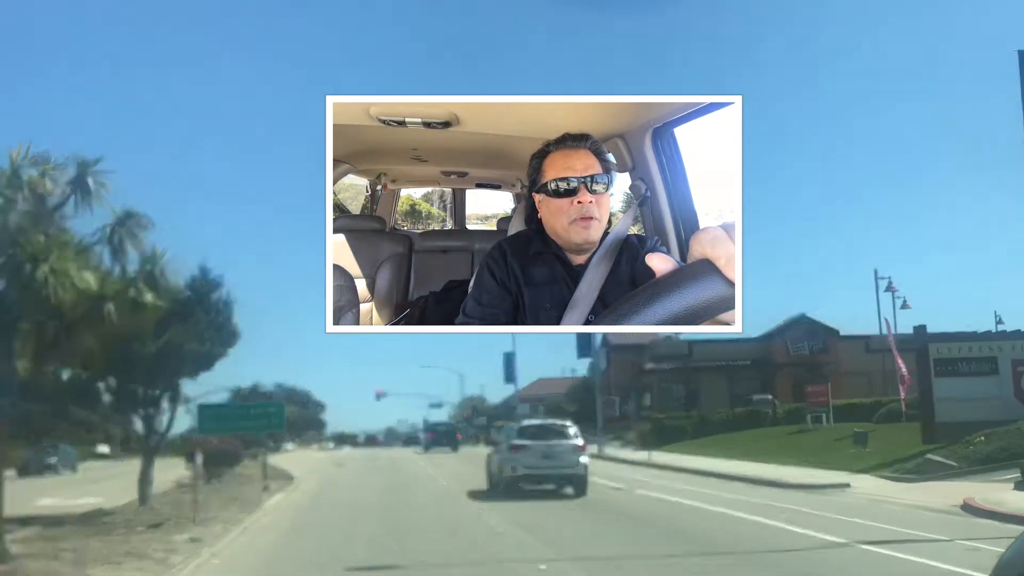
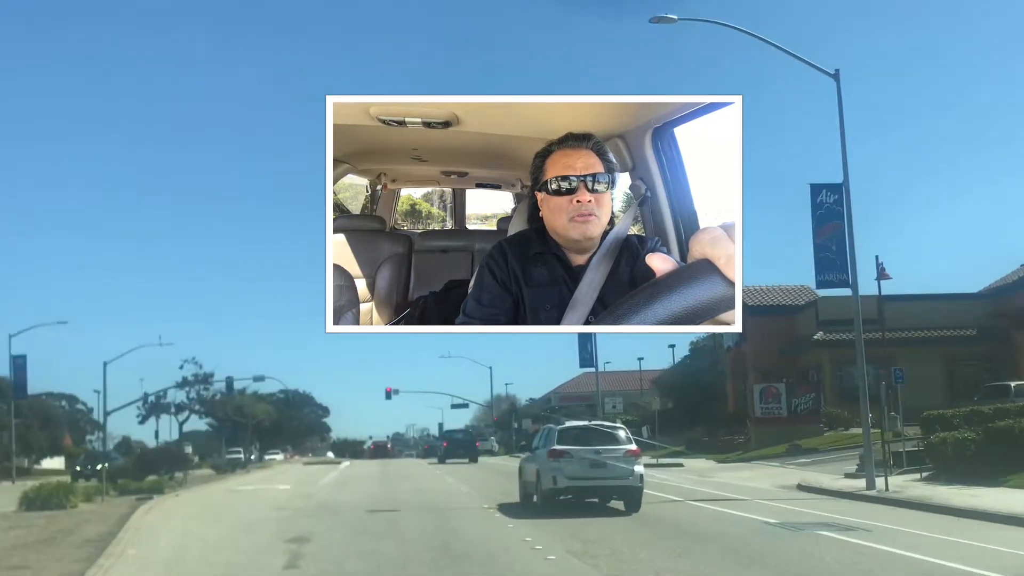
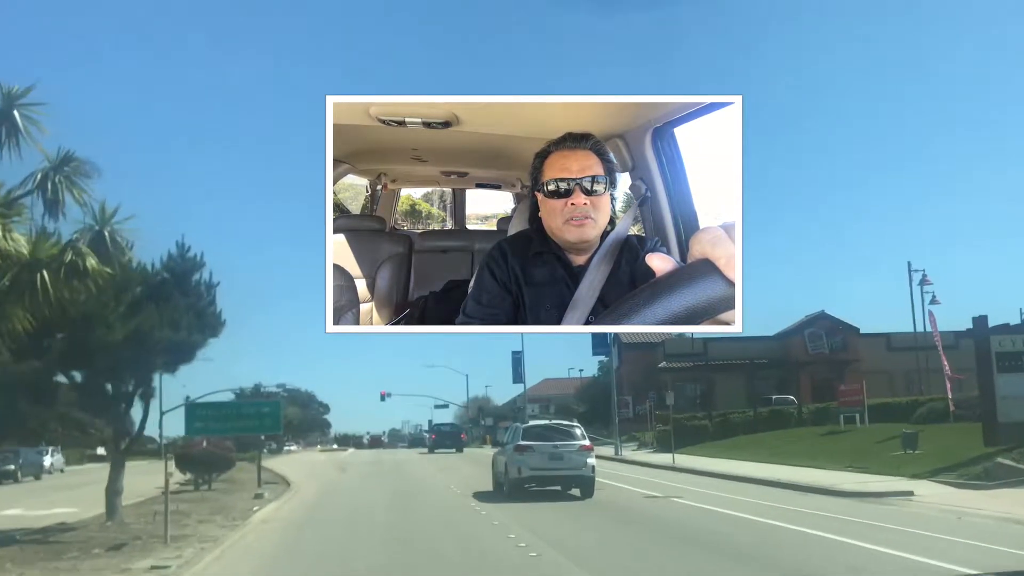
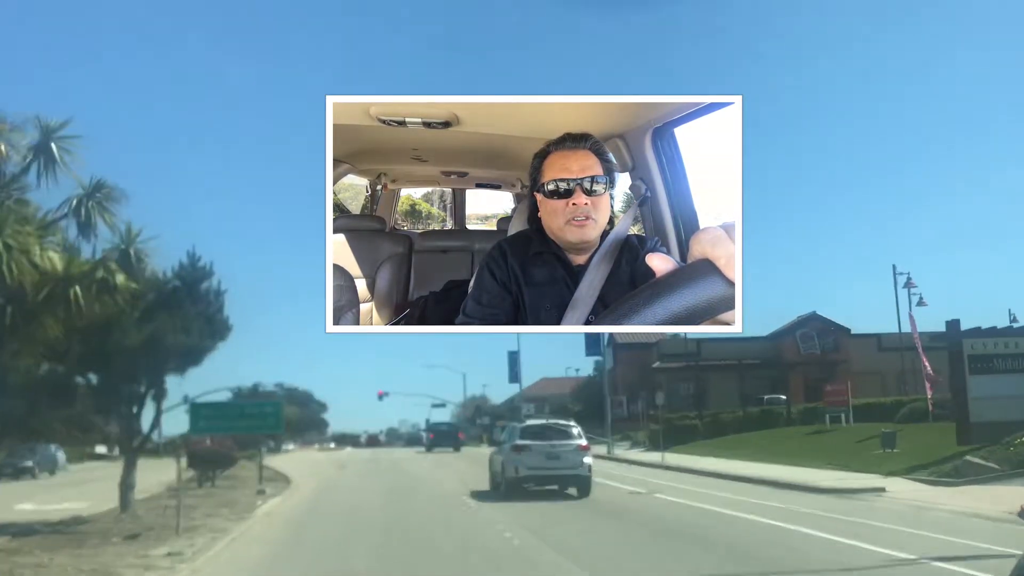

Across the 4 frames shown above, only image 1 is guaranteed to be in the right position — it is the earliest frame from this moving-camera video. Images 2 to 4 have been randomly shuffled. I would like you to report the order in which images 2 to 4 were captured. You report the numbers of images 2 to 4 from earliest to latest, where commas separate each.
4, 3, 2
